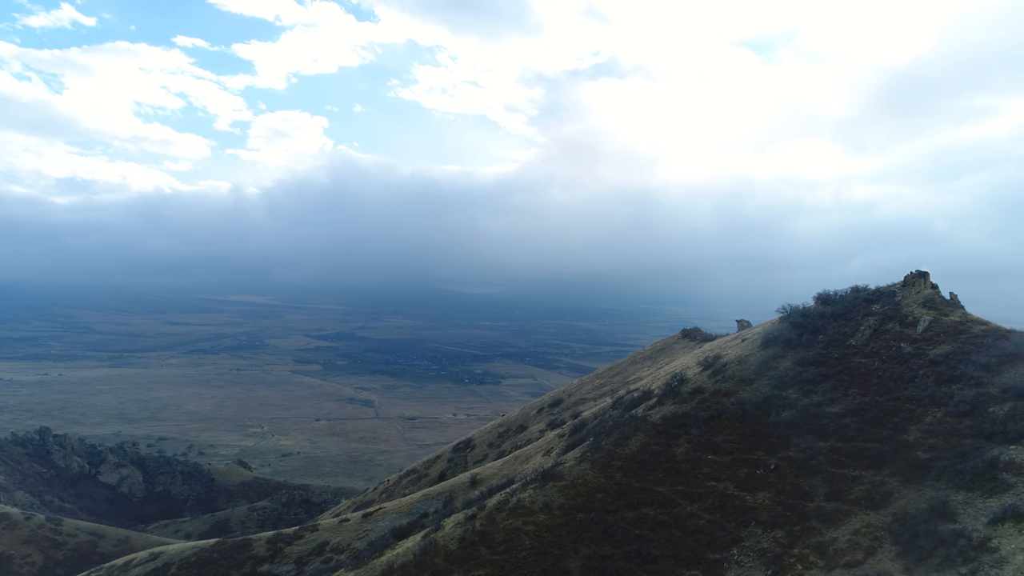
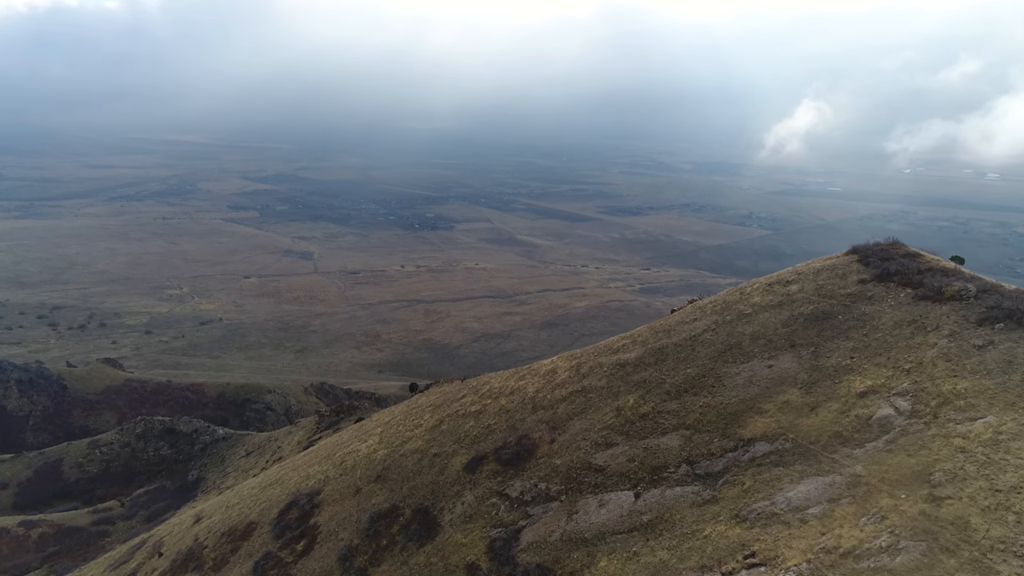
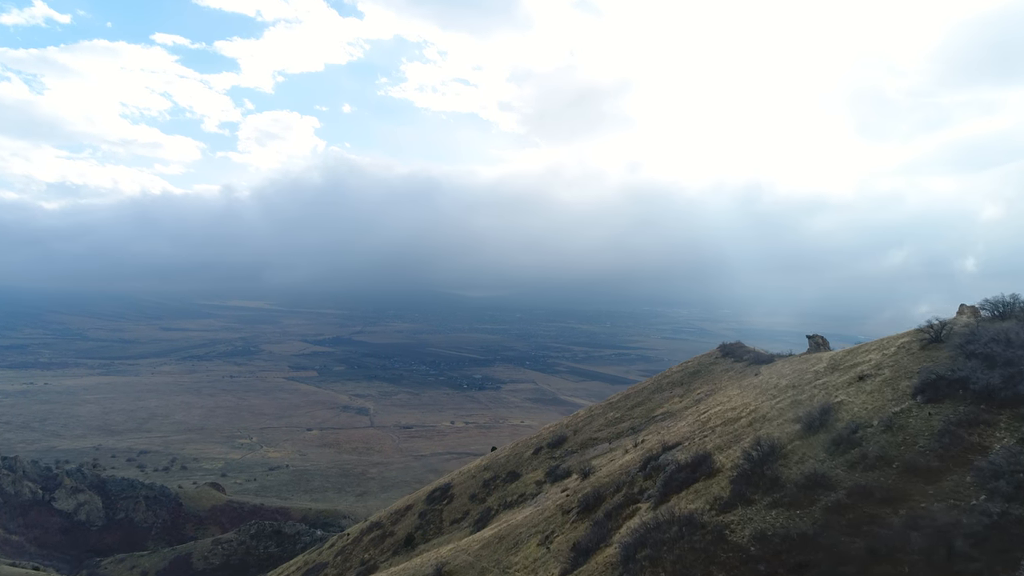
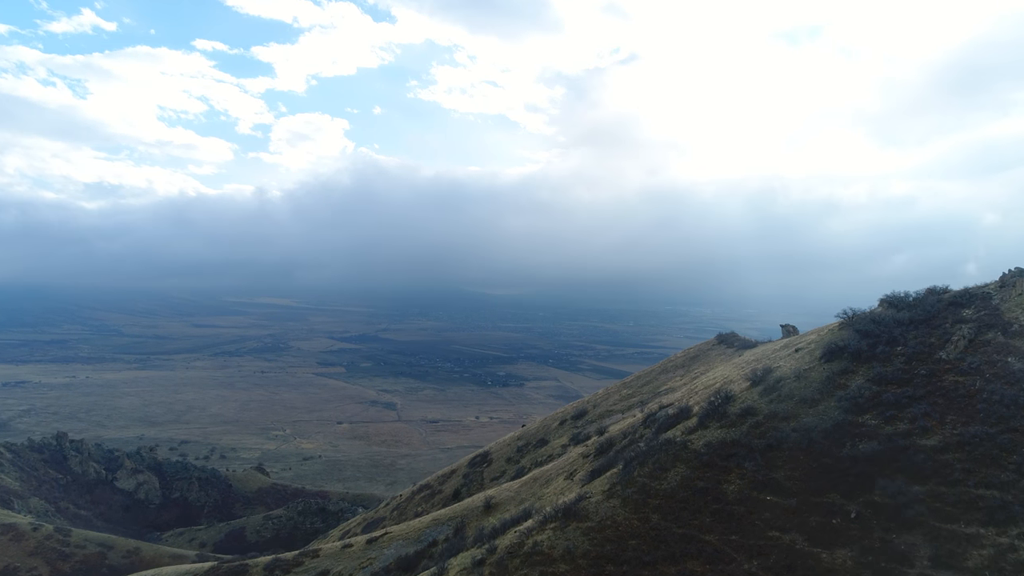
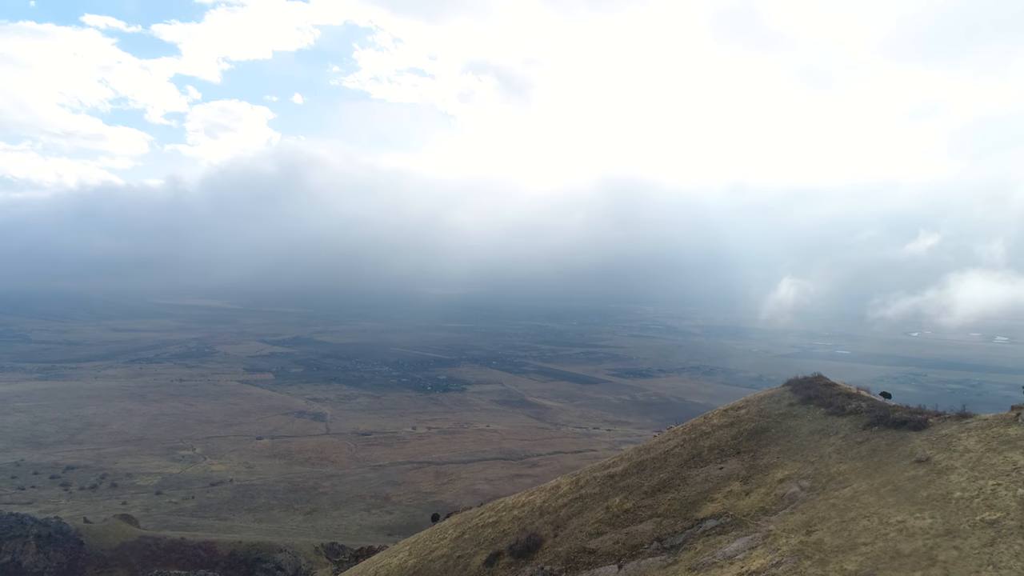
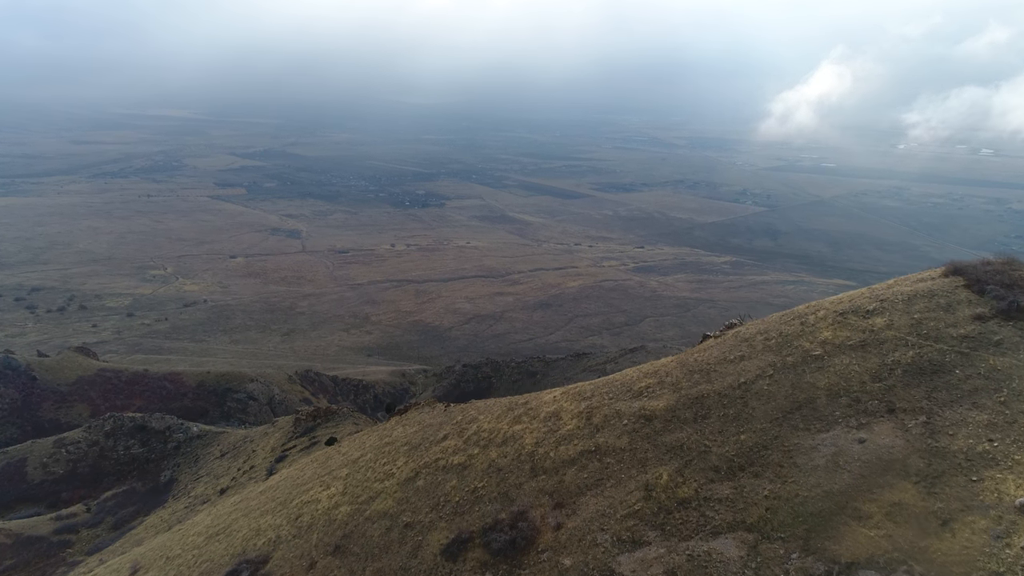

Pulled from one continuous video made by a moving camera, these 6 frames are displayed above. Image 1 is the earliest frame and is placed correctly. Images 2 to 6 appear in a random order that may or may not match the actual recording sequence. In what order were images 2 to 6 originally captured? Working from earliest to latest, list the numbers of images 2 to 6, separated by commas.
4, 3, 5, 2, 6
